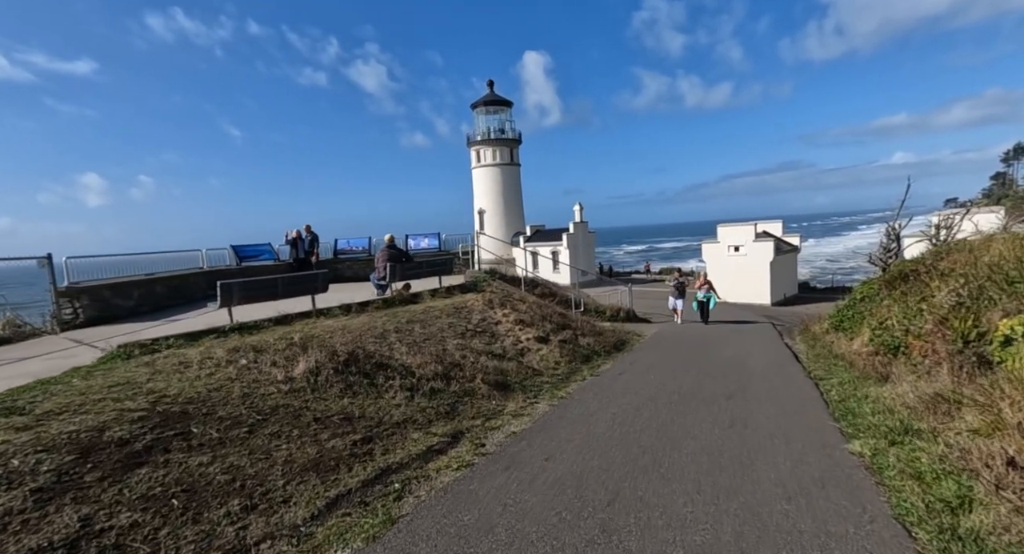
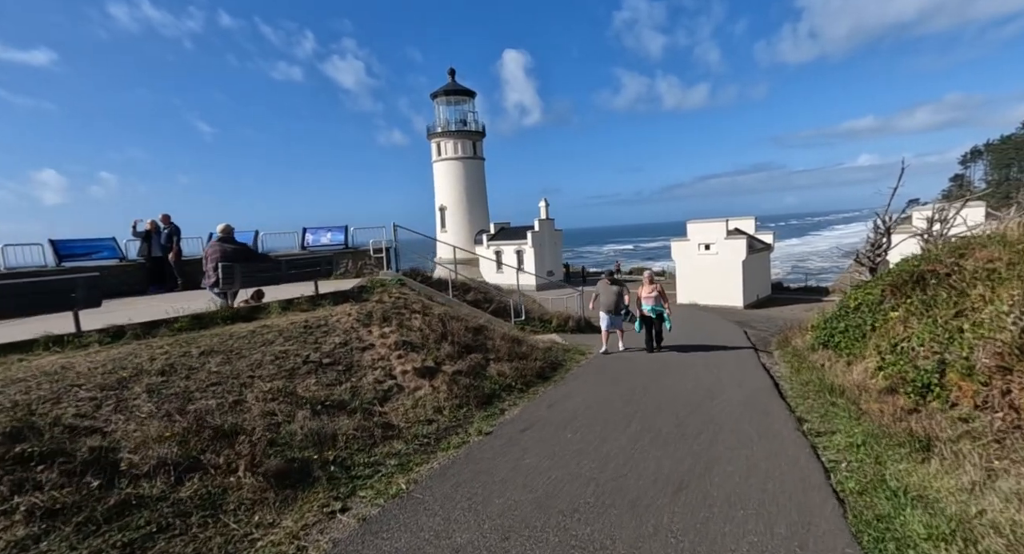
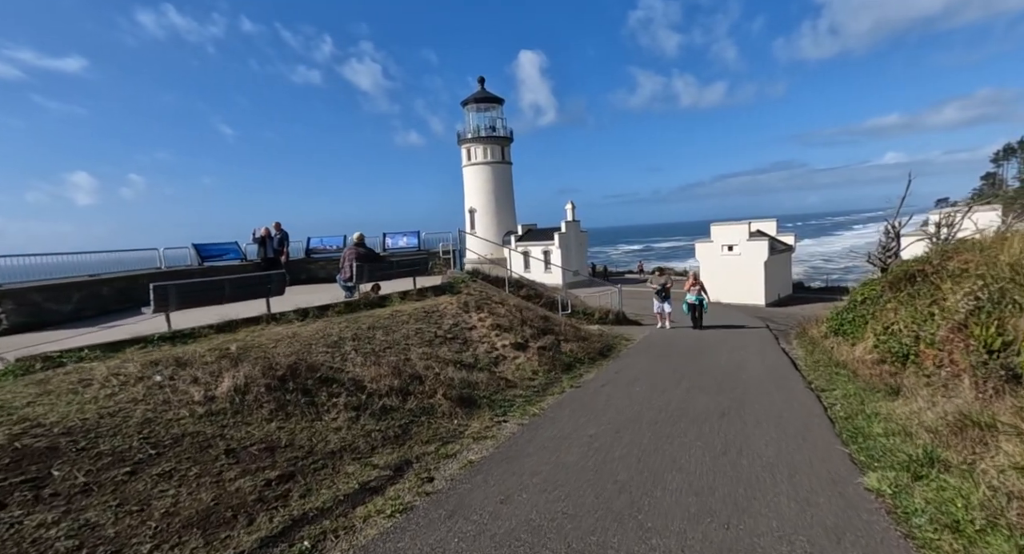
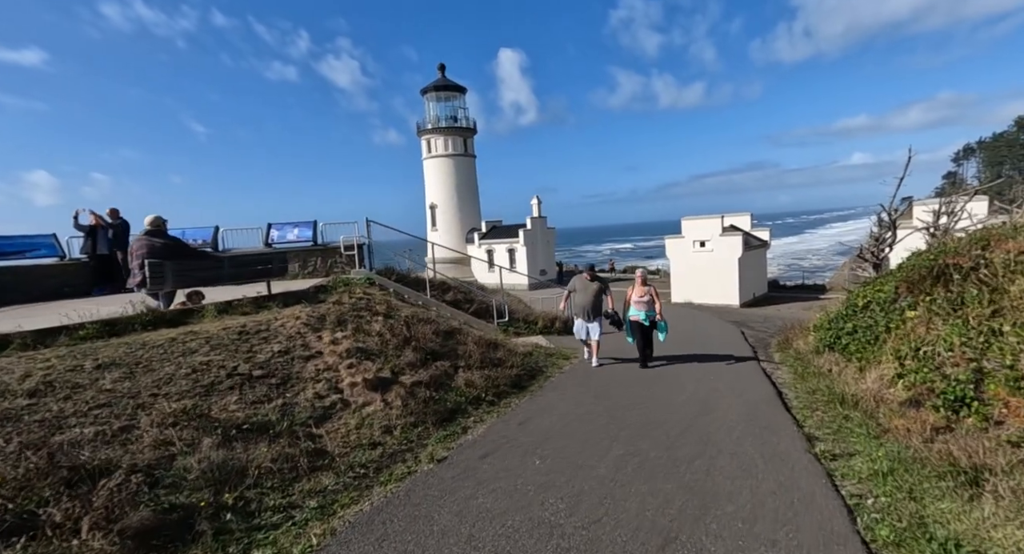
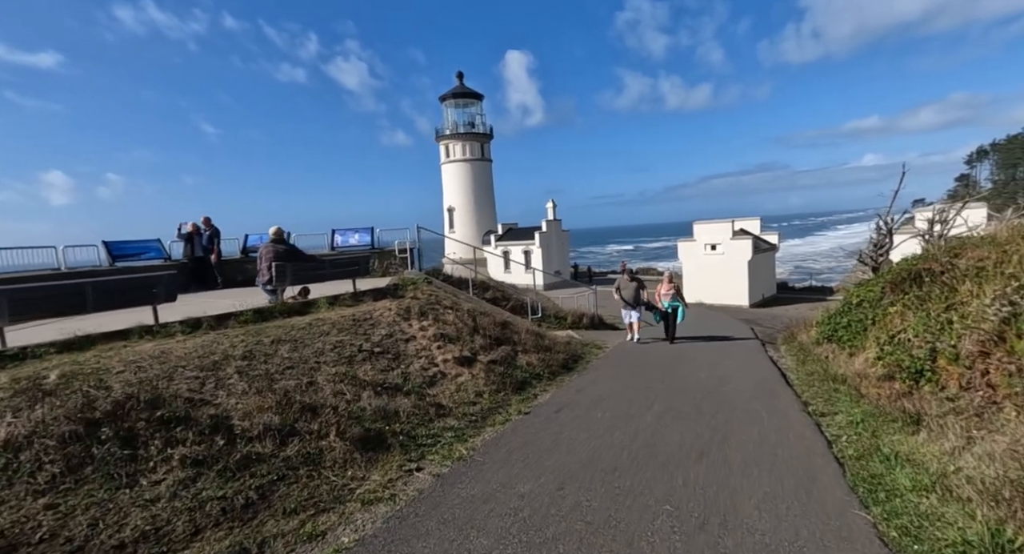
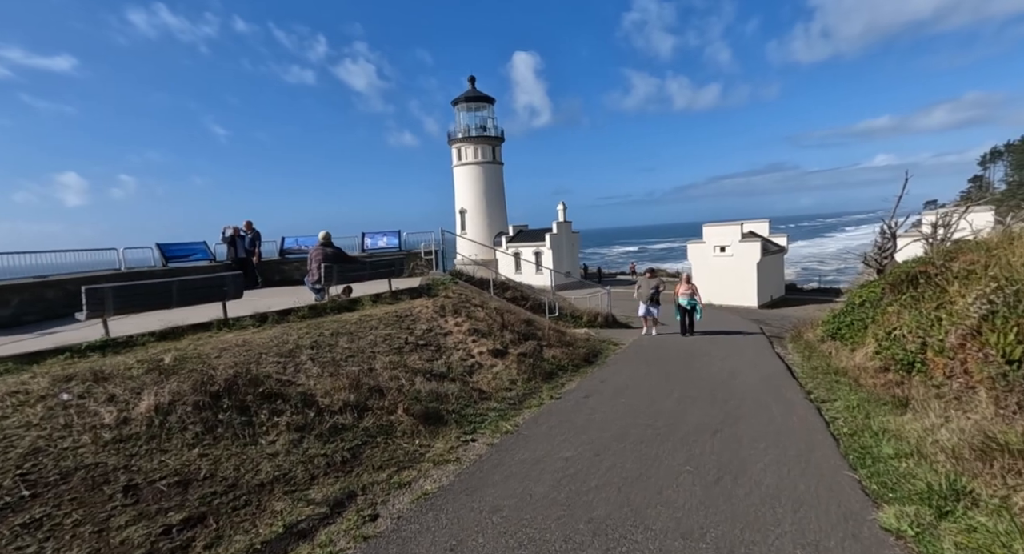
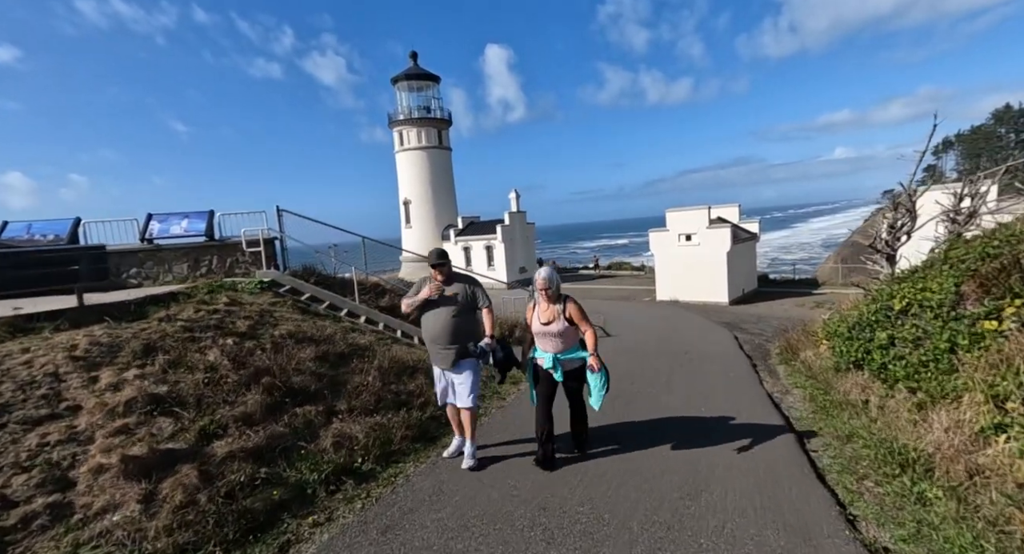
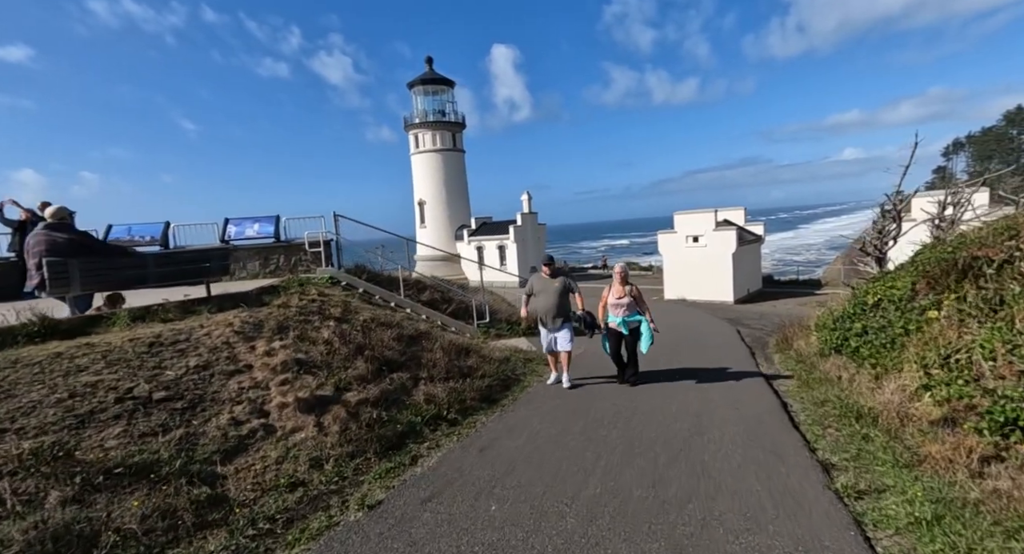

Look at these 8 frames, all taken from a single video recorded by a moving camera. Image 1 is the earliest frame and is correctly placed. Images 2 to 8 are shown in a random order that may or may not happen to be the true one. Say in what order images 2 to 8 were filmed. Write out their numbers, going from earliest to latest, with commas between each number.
3, 6, 5, 2, 4, 8, 7
